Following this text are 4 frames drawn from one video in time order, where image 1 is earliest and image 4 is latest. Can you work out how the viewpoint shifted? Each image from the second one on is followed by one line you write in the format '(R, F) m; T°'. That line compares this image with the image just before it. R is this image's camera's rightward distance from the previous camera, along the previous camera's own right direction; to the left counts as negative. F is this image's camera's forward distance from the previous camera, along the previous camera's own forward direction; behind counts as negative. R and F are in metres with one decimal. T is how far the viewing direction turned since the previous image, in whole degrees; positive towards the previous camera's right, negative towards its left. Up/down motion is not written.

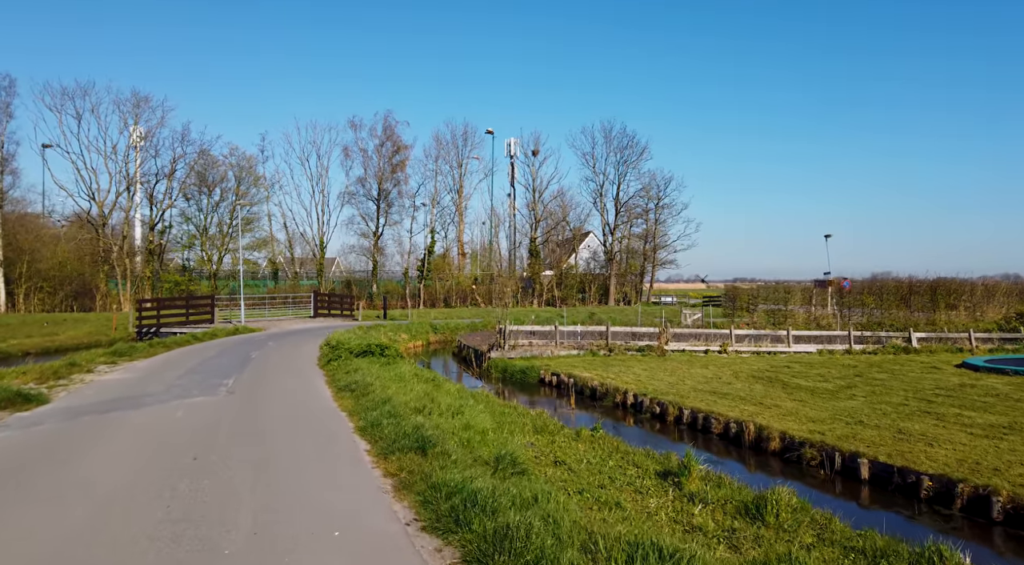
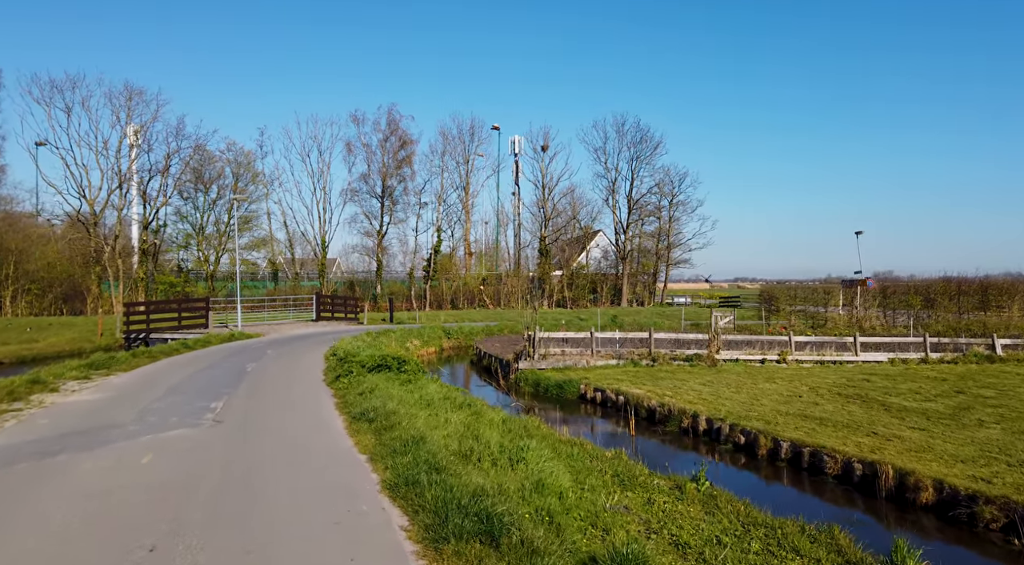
(-0.9, +2.8) m; 0°
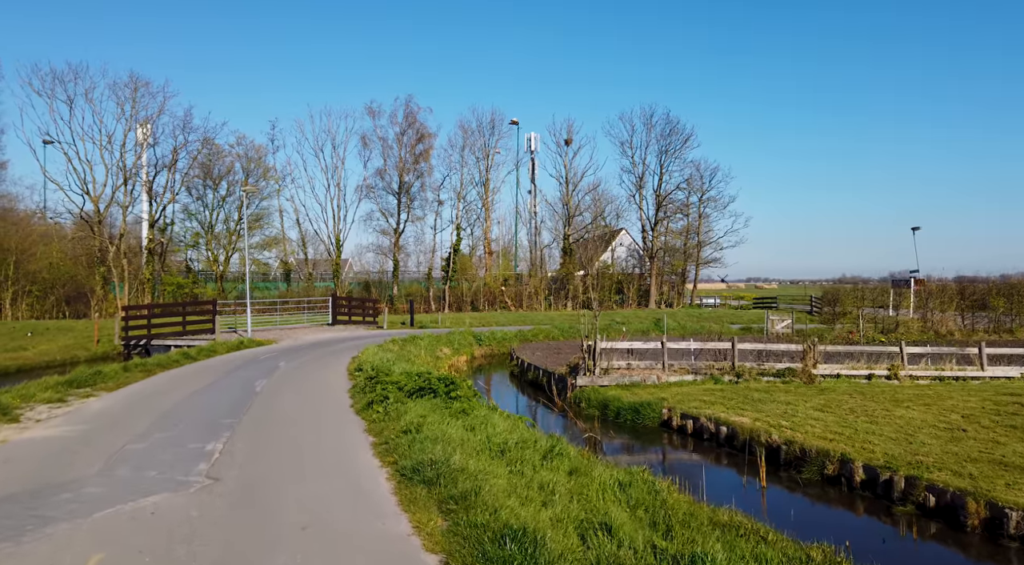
(-1.1, +3.2) m; -1°
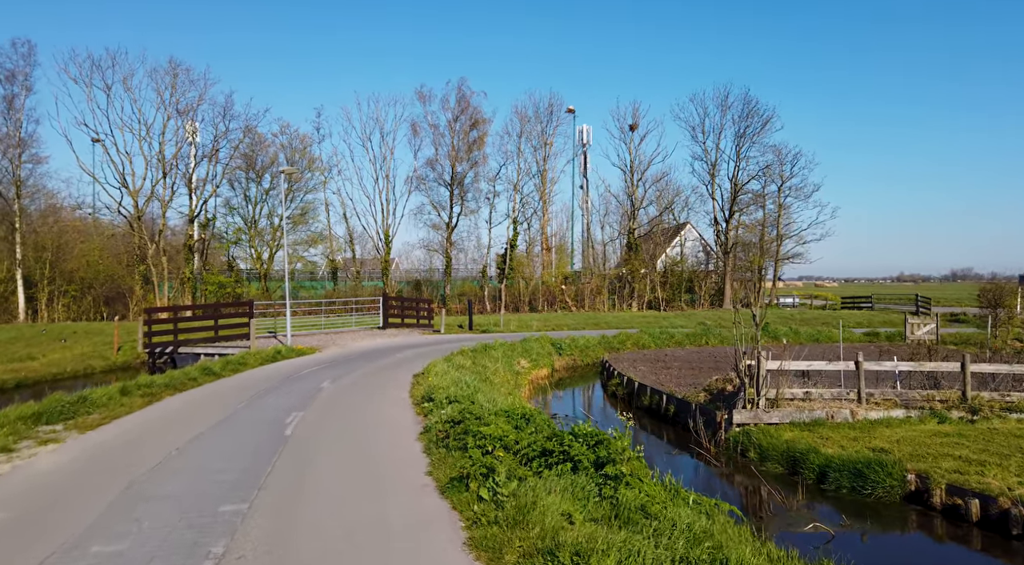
(-1.5, +4.9) m; -4°
